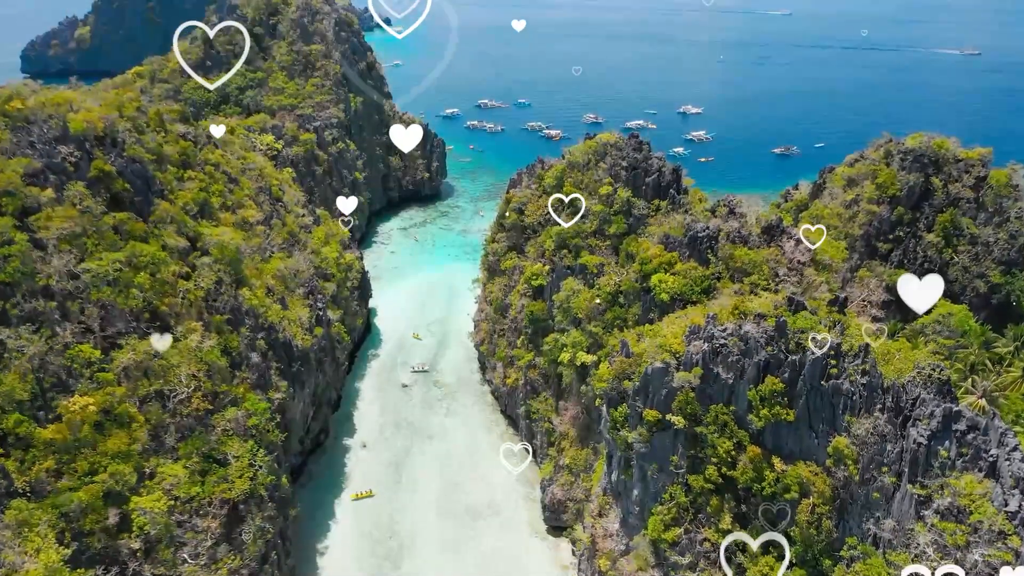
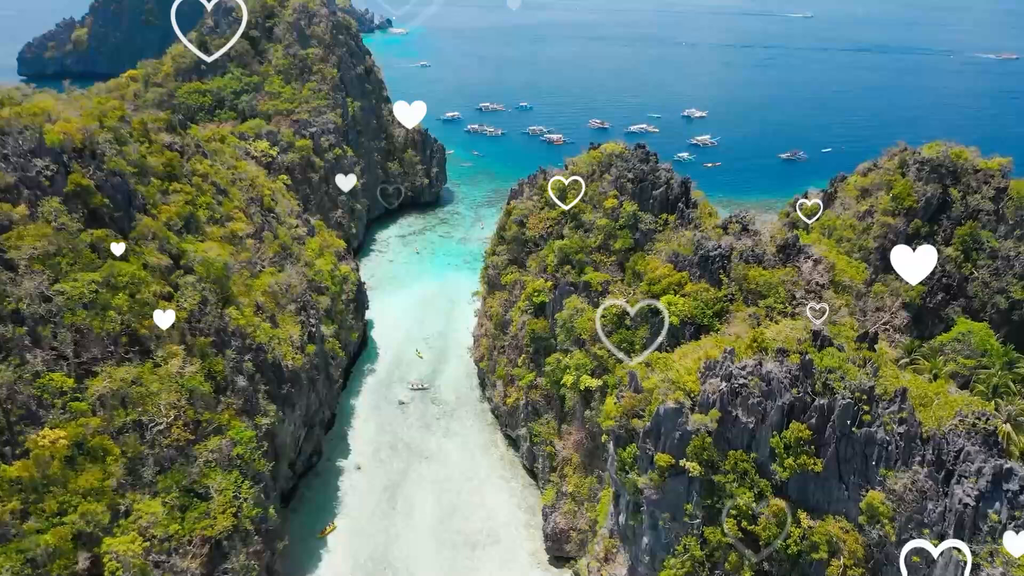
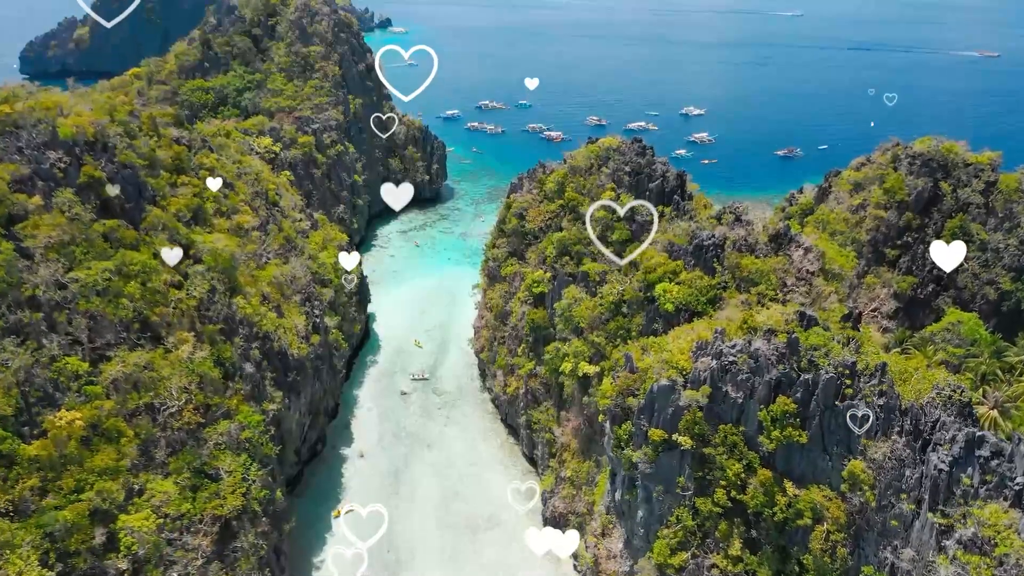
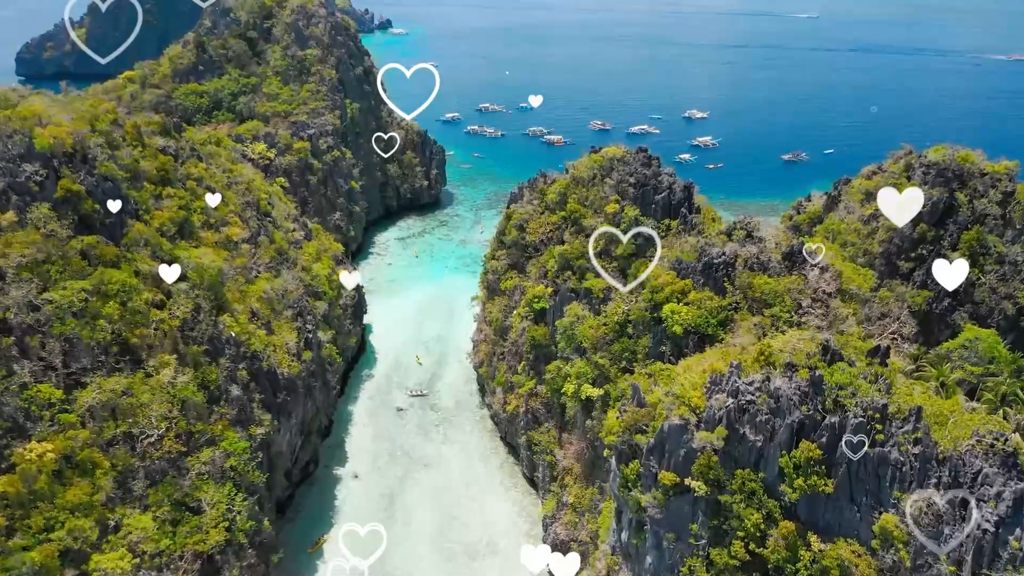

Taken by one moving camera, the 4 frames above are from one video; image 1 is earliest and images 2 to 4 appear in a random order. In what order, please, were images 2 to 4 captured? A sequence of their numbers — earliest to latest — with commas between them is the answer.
3, 2, 4
